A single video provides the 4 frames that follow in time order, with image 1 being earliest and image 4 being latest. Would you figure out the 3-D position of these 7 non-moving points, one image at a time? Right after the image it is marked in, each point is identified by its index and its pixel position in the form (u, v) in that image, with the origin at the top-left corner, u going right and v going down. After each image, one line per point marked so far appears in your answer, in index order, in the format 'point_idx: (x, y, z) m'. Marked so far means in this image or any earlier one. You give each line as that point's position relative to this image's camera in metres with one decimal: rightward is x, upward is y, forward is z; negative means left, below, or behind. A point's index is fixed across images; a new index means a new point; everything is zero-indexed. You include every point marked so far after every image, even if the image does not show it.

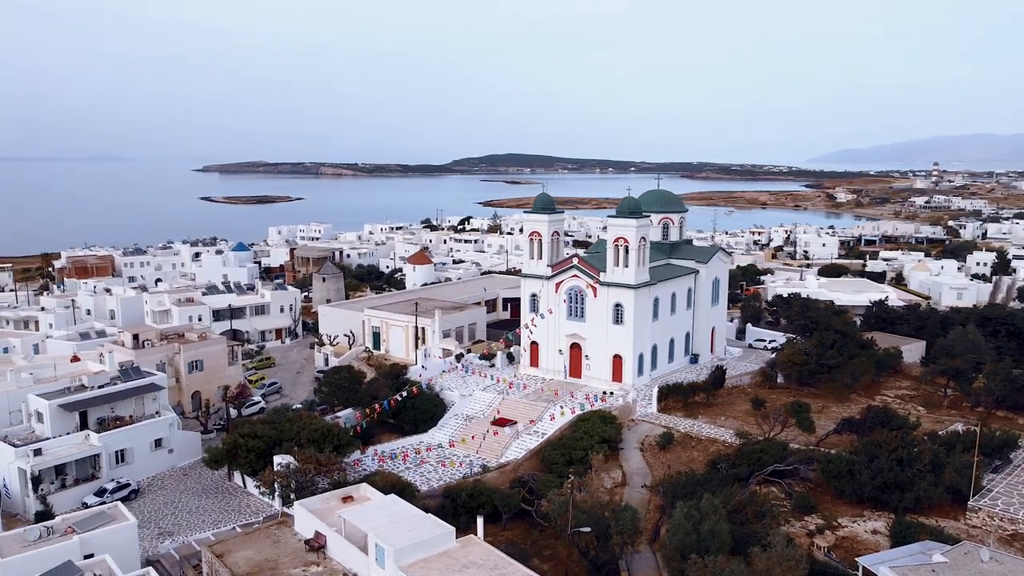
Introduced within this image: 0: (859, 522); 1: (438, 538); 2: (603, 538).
0: (+8.8, -6.0, +19.4) m
1: (-1.6, -5.6, +16.9) m
2: (+2.2, -6.2, +18.8) m
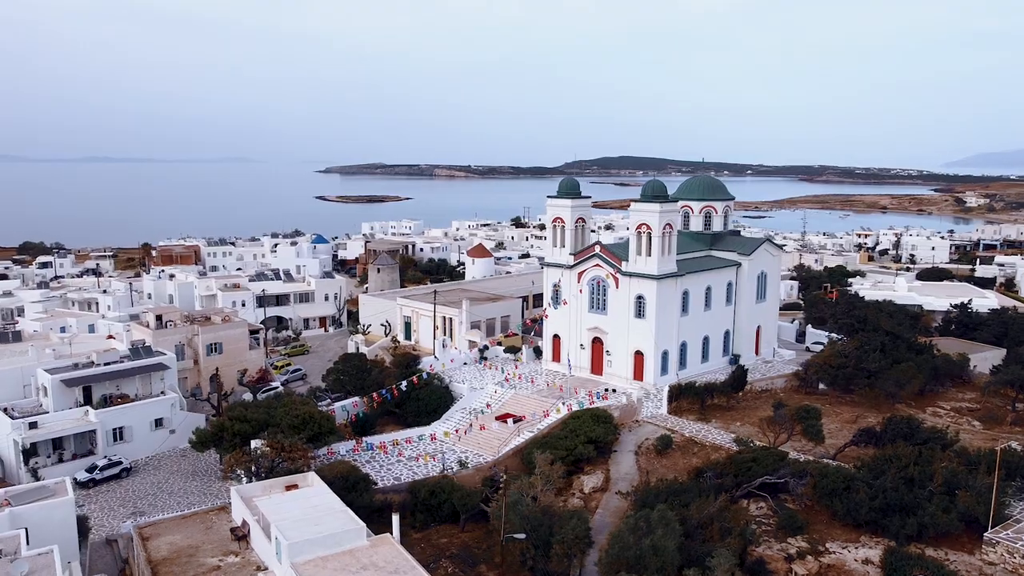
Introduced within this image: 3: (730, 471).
0: (+7.3, -5.6, +16.5) m
1: (-3.4, -5.0, +15.4) m
2: (+0.6, -5.7, +16.7) m
3: (+5.5, -4.6, +19.1) m
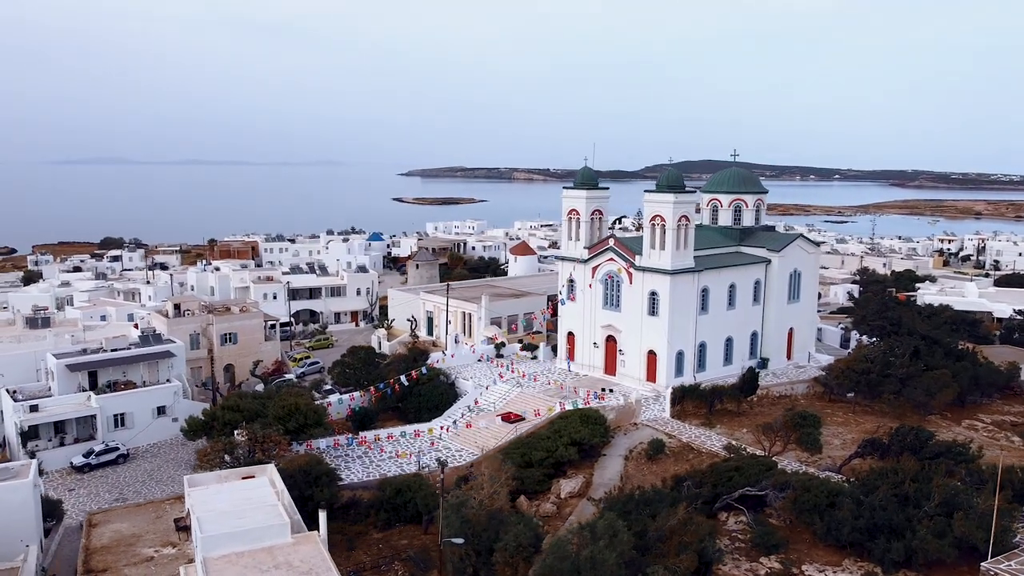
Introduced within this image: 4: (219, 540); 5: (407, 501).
0: (+6.0, -5.4, +14.6) m
1: (-4.7, -4.6, +14.4) m
2: (-0.6, -5.4, +15.4) m
3: (+4.5, -4.4, +17.4) m
4: (-5.4, -4.6, +14.0) m
5: (-2.7, -5.5, +19.9) m
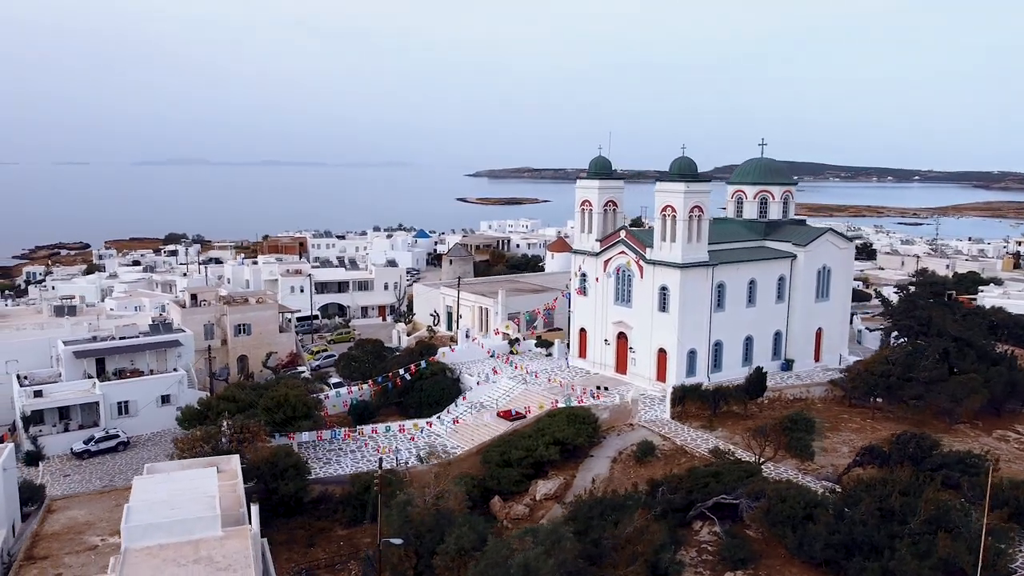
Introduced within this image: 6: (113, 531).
0: (+4.9, -5.2, +13.1) m
1: (-5.8, -4.3, +13.8) m
2: (-1.6, -5.1, +14.4) m
3: (+3.6, -4.1, +16.0) m
4: (-6.5, -4.3, +13.5) m
5: (-3.4, -5.2, +19.1) m
6: (-8.6, -5.2, +16.5) m
